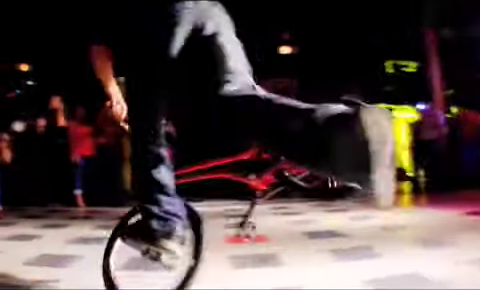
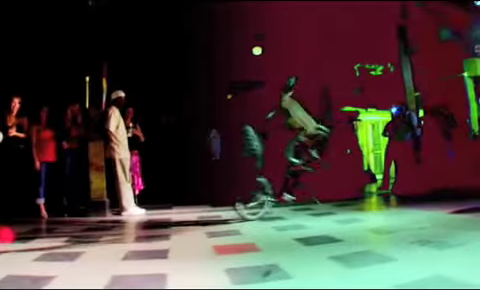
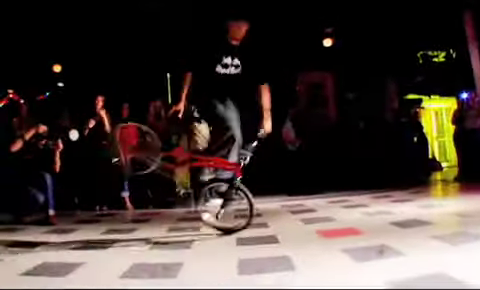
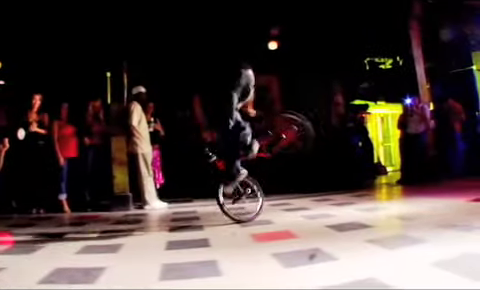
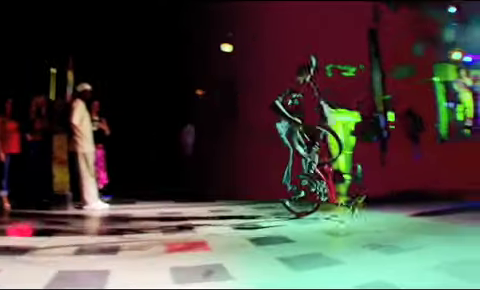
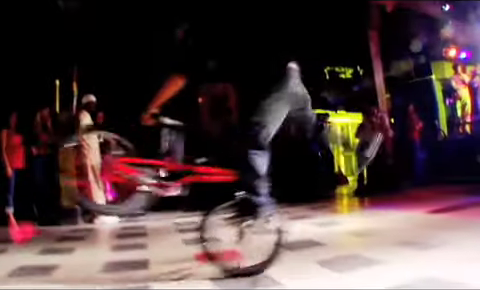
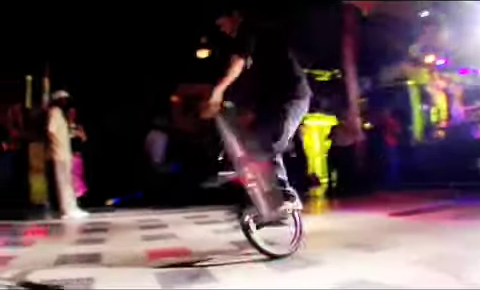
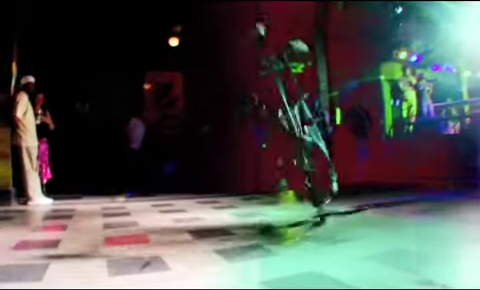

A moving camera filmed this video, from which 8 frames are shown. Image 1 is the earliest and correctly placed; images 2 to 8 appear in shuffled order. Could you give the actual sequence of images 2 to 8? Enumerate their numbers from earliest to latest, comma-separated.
3, 4, 2, 5, 8, 7, 6
